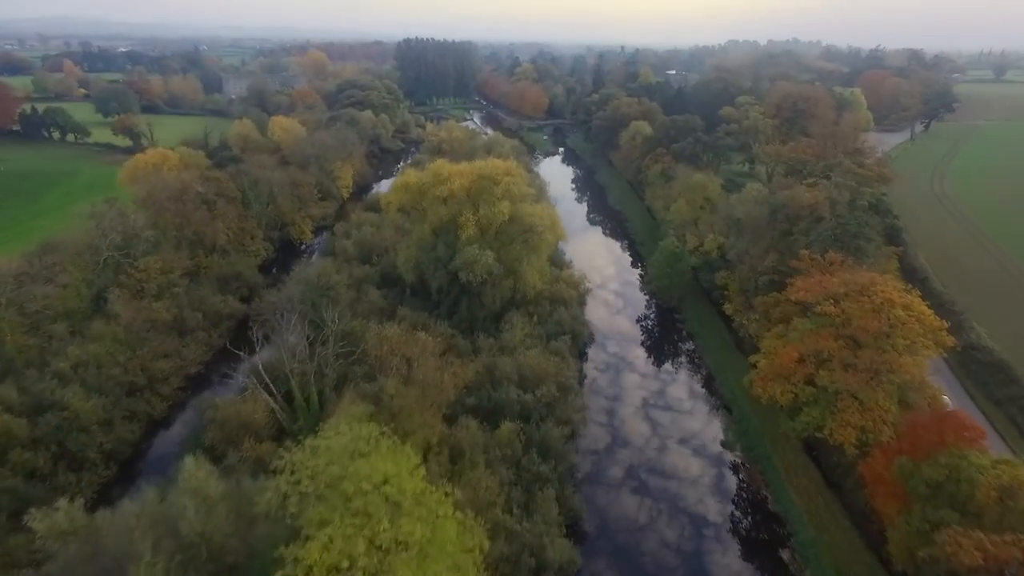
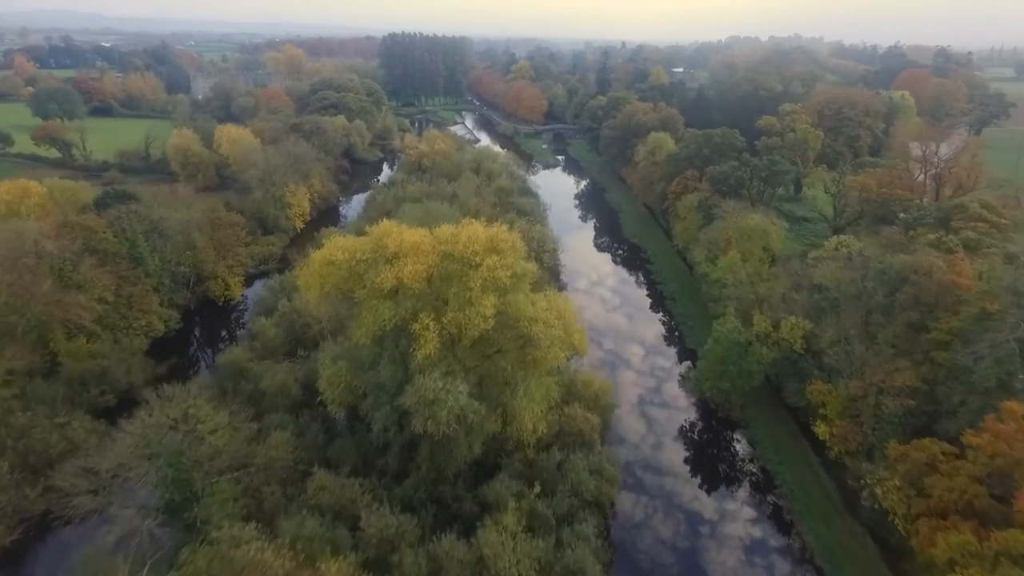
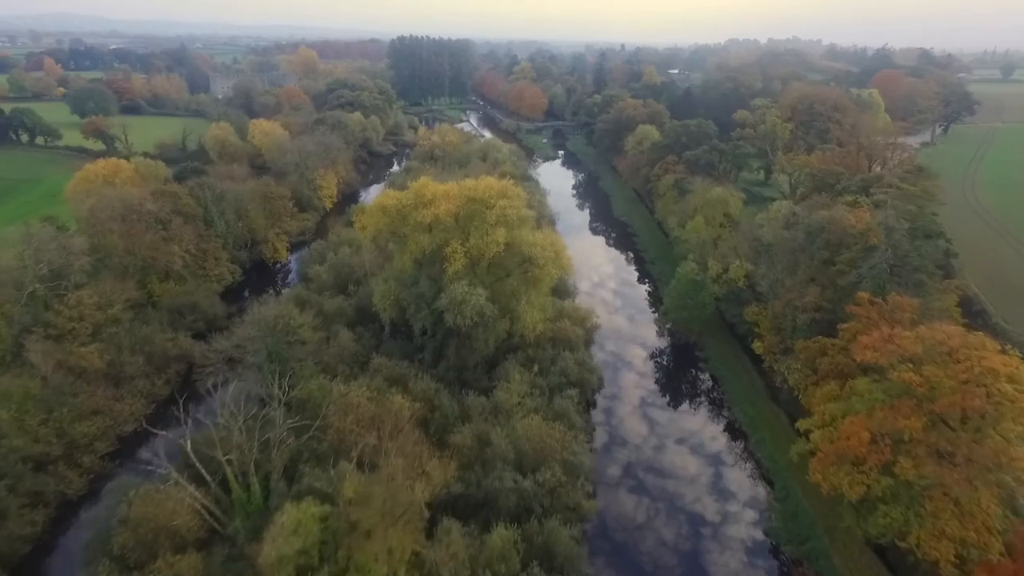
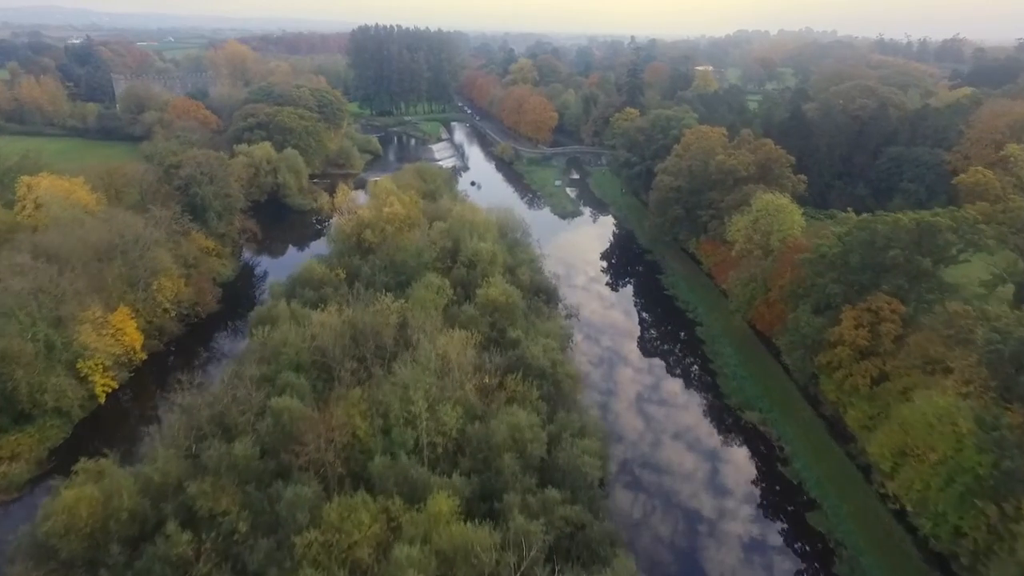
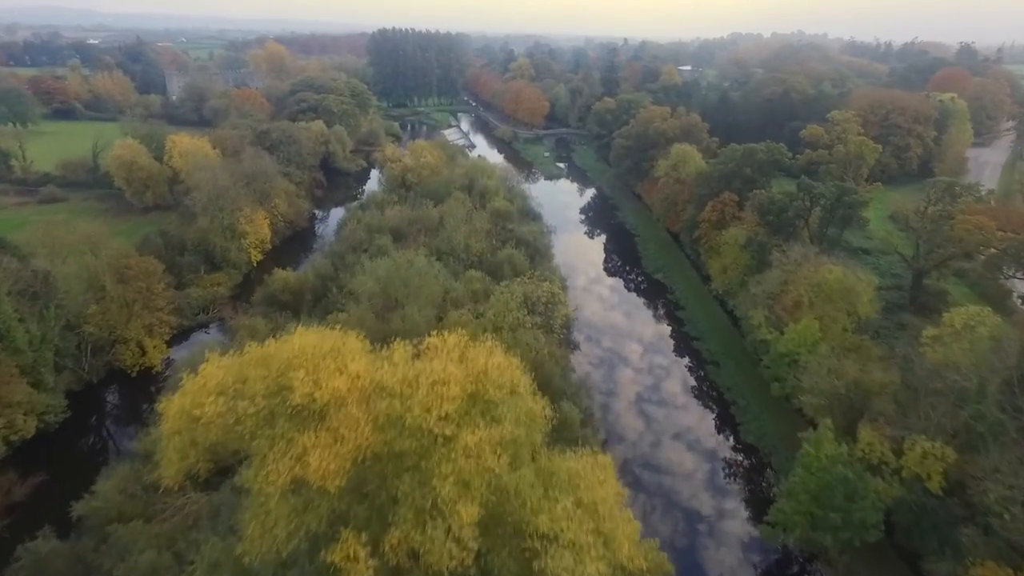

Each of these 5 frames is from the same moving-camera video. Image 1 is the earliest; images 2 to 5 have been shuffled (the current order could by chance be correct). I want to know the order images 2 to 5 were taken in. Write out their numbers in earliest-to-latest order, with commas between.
3, 2, 5, 4
